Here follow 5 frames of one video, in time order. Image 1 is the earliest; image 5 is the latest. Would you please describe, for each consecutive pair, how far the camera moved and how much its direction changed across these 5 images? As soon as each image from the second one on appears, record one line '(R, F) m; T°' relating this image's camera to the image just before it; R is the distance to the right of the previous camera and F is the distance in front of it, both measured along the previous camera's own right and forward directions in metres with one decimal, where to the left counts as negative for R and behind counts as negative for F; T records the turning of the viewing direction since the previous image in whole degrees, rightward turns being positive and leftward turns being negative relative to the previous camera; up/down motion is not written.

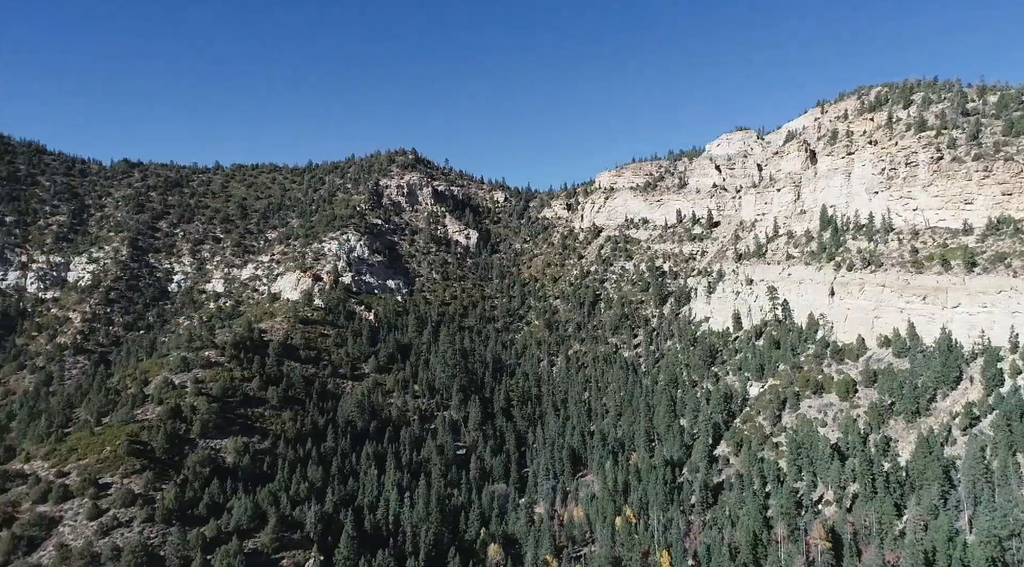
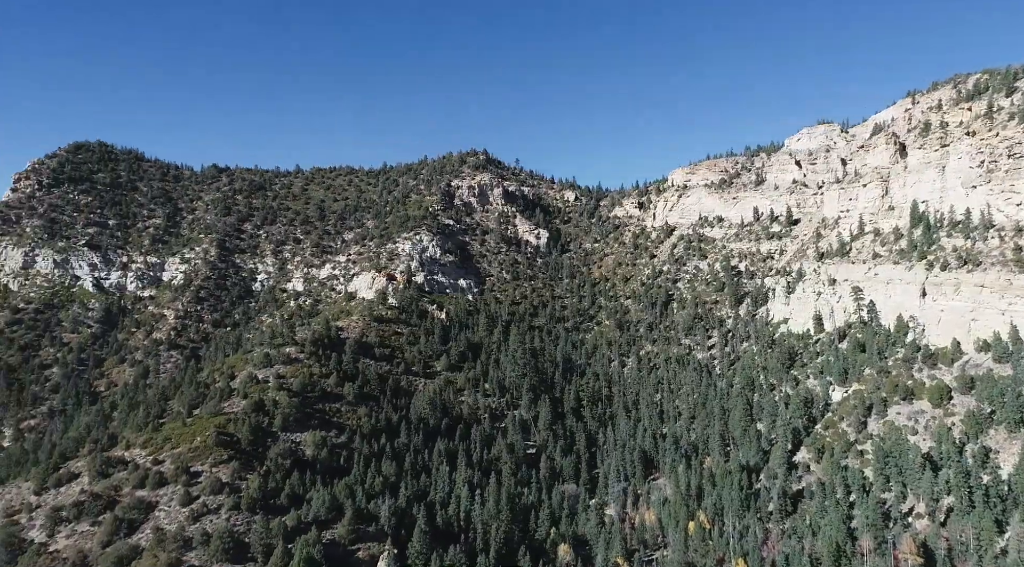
(-0.7, -0.5) m; -6°
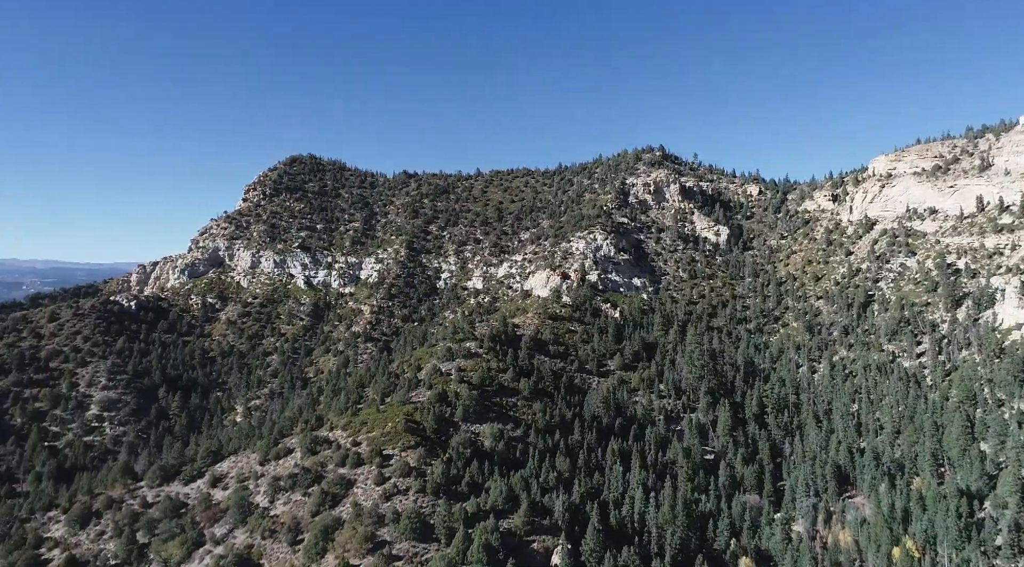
(-0.3, -1.3) m; -14°
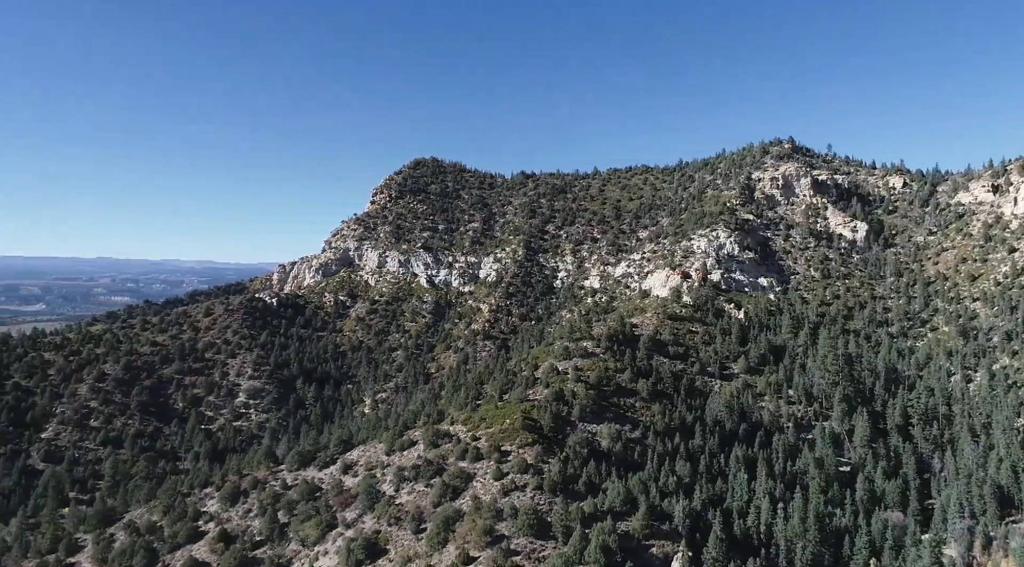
(0.0, -0.7) m; -10°
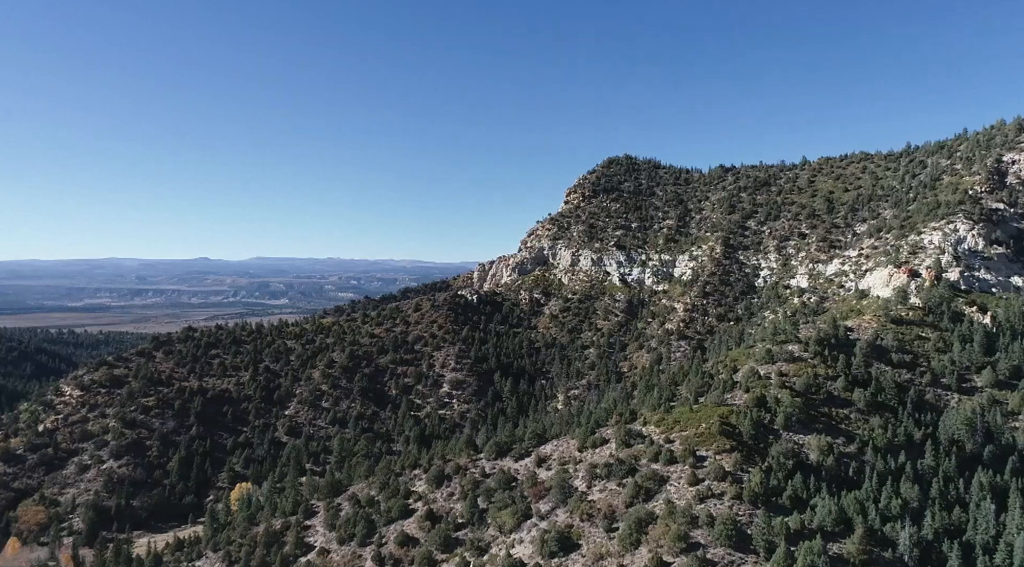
(-0.5, +0.6) m; -16°
